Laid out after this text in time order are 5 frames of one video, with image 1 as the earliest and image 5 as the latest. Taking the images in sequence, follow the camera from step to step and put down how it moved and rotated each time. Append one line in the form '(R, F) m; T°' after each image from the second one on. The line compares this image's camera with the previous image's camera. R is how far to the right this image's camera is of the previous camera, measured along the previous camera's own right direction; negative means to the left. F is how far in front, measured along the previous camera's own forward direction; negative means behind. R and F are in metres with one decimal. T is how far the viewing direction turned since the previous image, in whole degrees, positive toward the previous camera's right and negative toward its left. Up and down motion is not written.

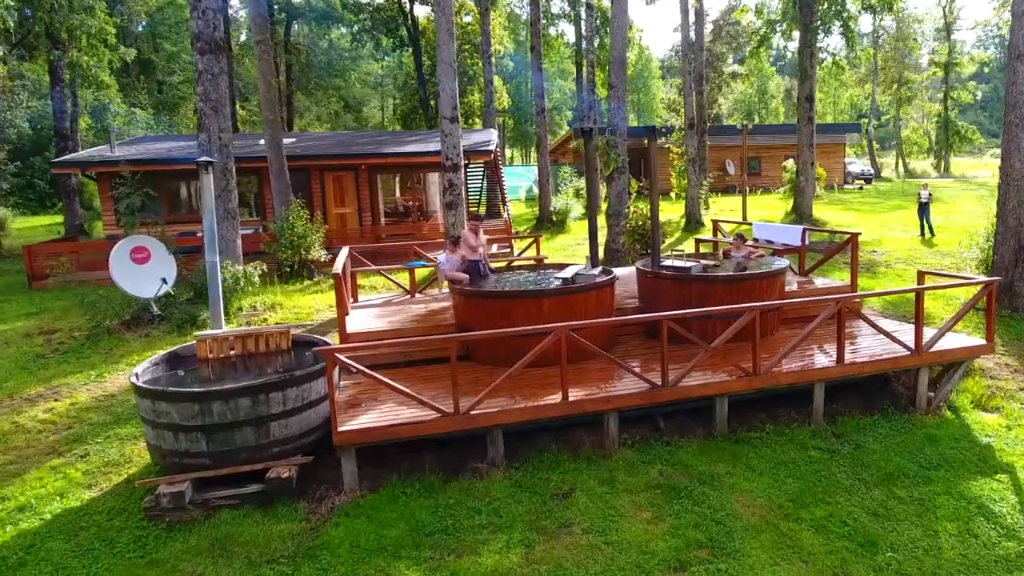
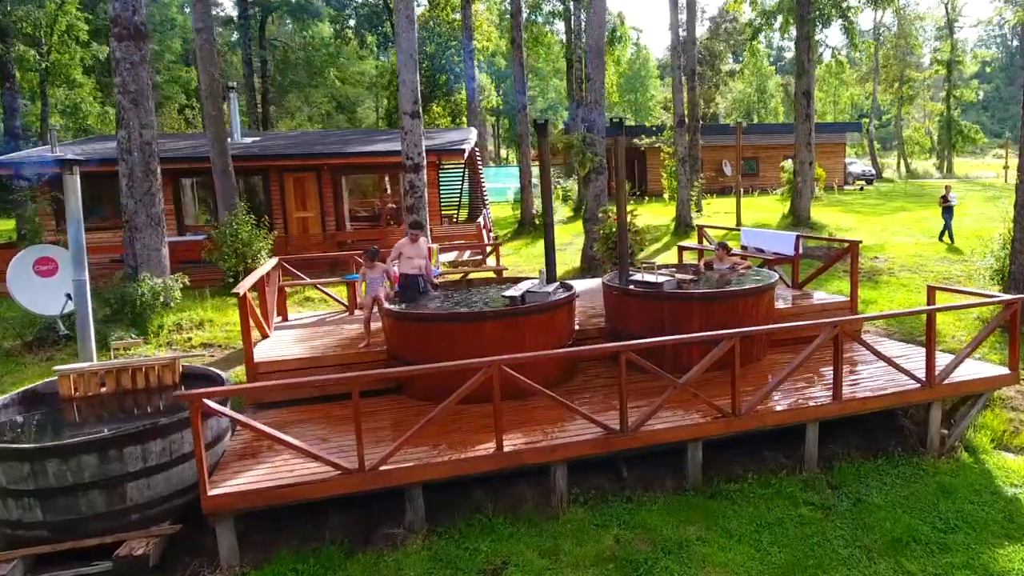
(+0.5, +1.3) m; 0°
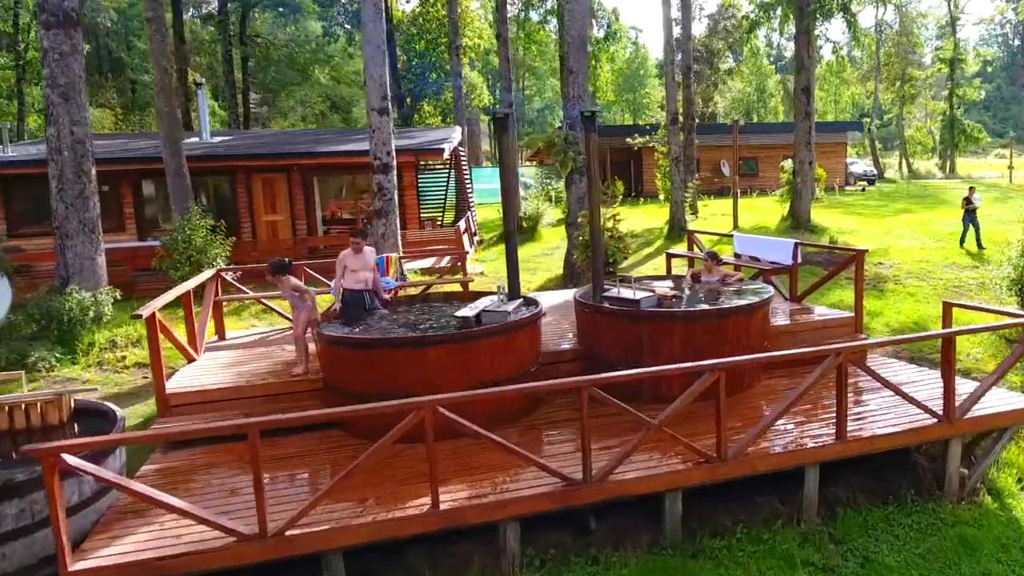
(+0.4, +1.0) m; 0°
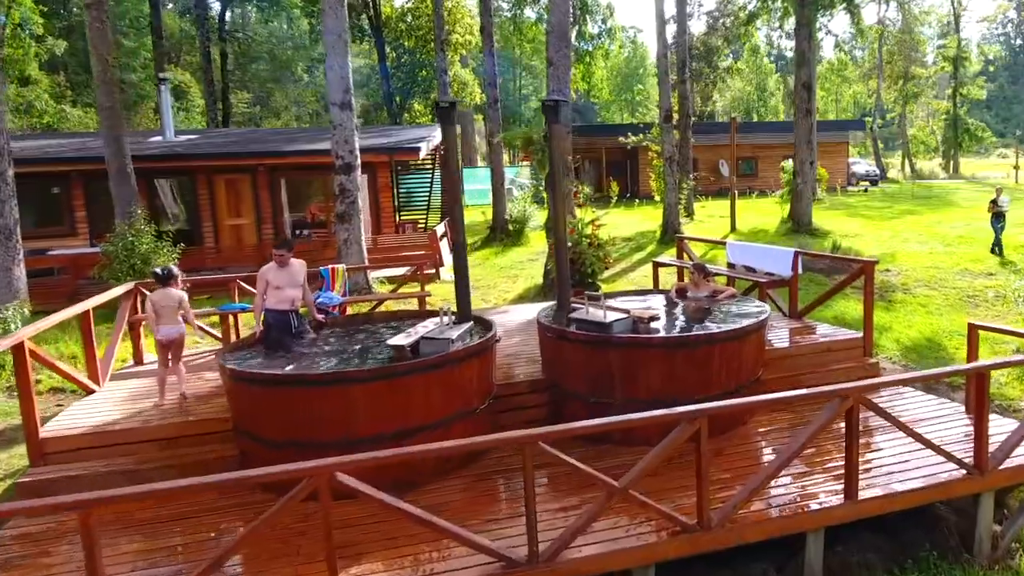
(+0.4, +1.0) m; 0°
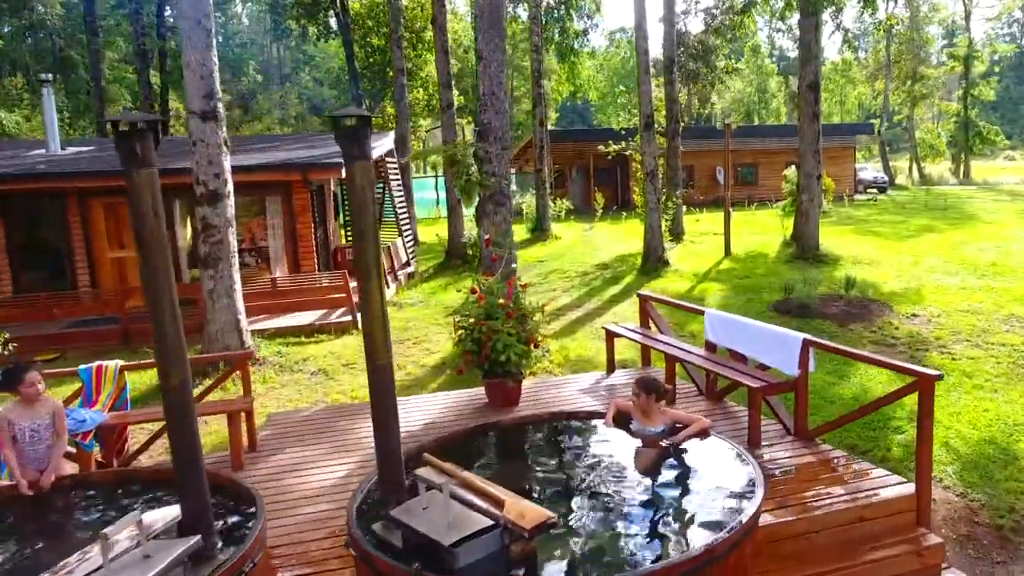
(+0.9, +2.7) m; 0°
